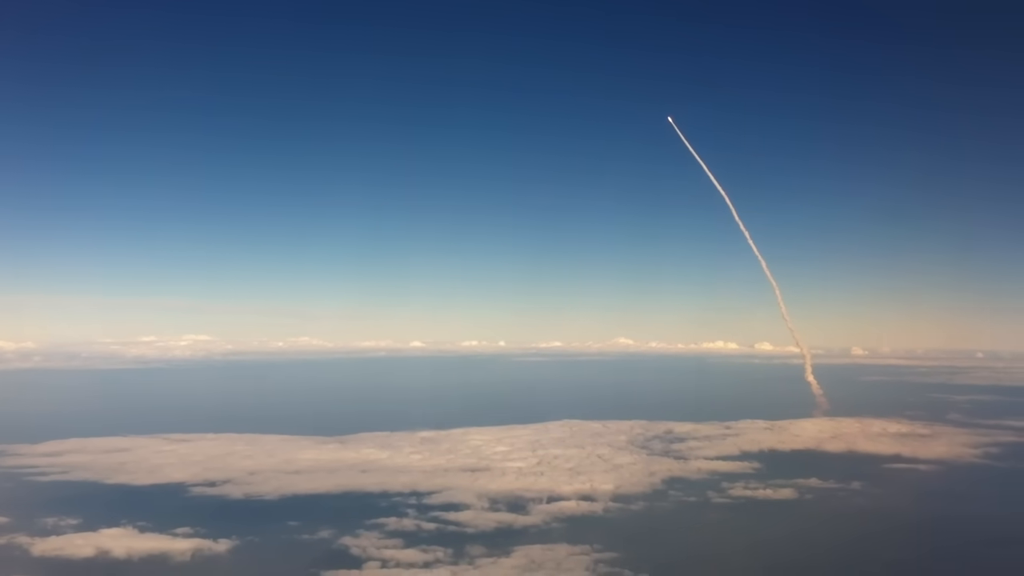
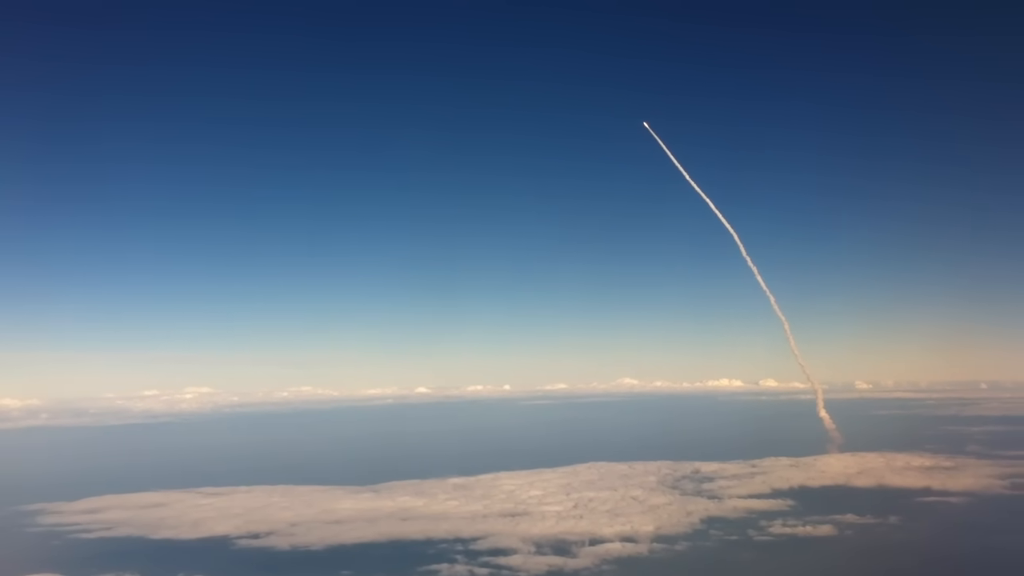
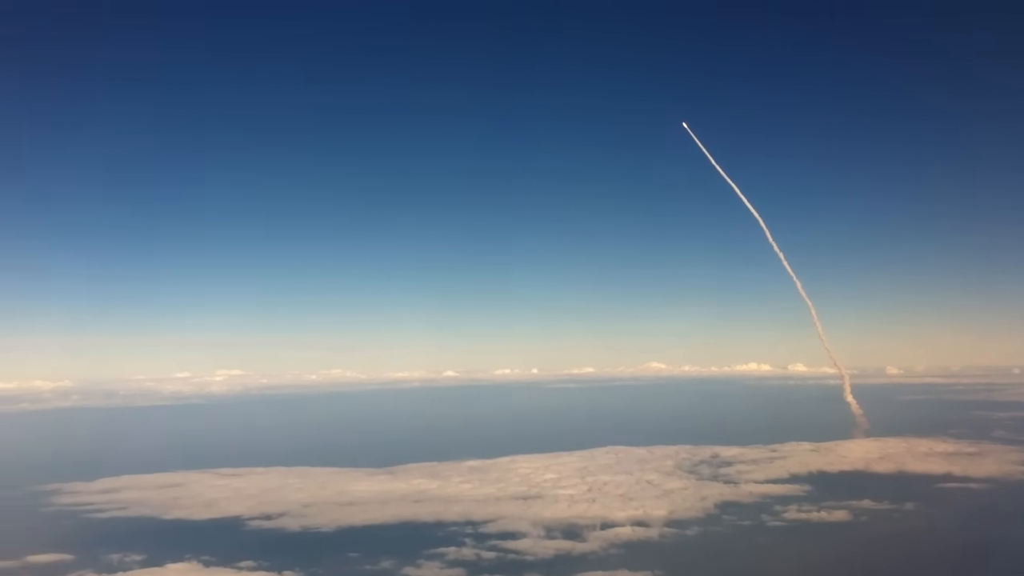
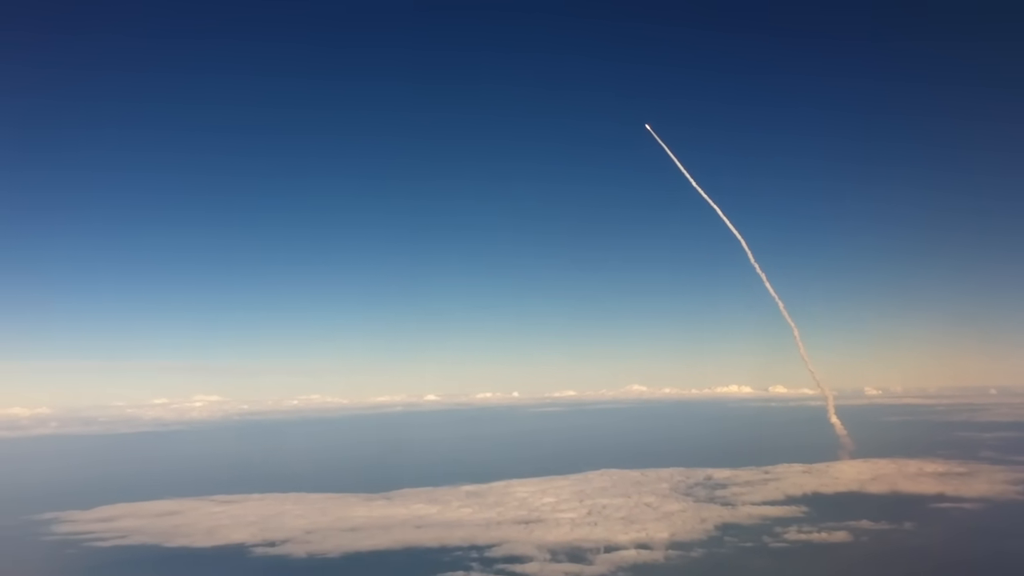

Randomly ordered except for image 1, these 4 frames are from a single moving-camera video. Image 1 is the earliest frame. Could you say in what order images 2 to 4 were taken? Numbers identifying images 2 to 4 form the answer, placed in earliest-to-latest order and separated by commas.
3, 2, 4
